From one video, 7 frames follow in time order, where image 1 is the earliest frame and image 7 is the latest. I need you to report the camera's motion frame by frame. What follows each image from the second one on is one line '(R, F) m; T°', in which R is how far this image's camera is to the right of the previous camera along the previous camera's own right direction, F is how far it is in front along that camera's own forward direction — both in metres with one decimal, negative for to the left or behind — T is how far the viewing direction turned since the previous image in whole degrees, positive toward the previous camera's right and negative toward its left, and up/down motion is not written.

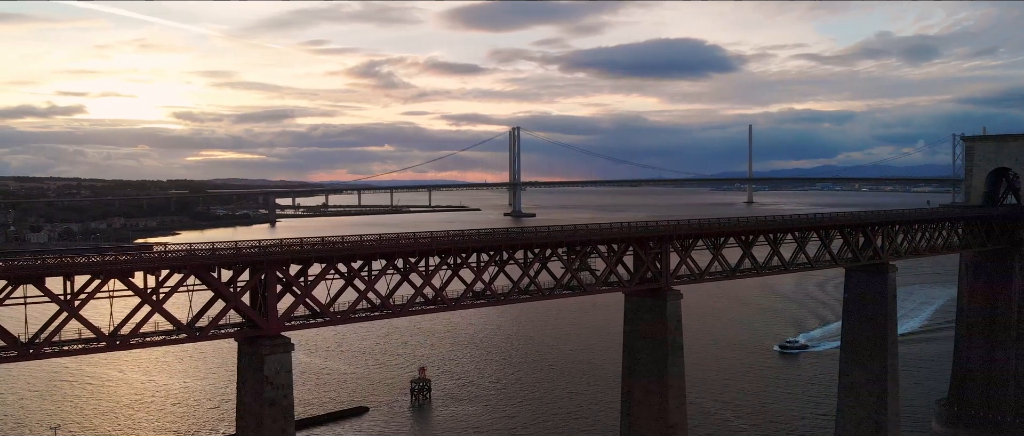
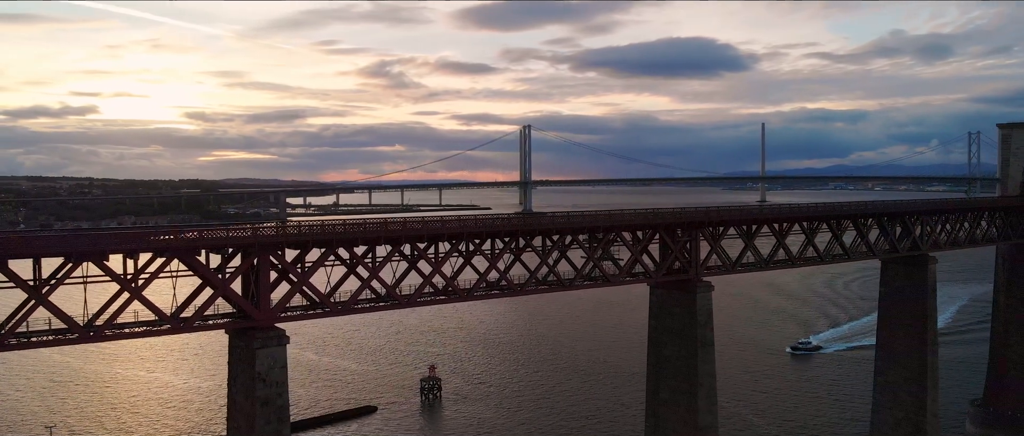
(-0.2, +1.8) m; -1°
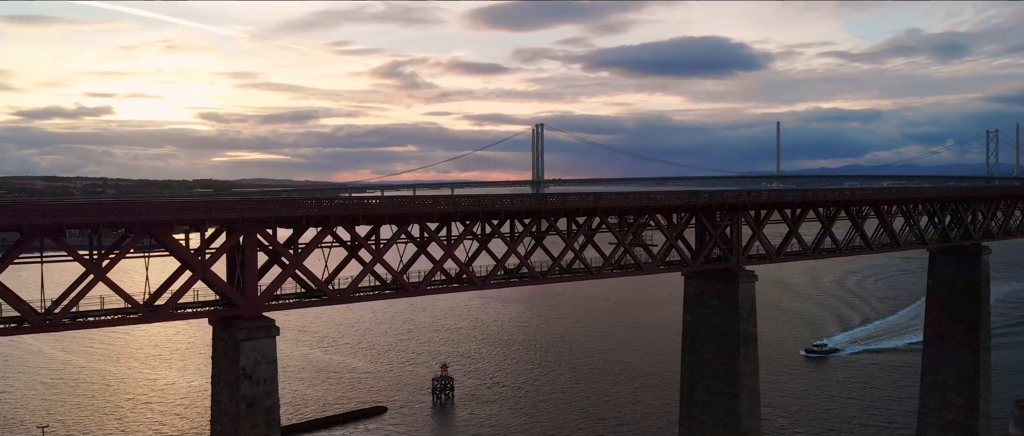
(-0.2, +2.1) m; -1°
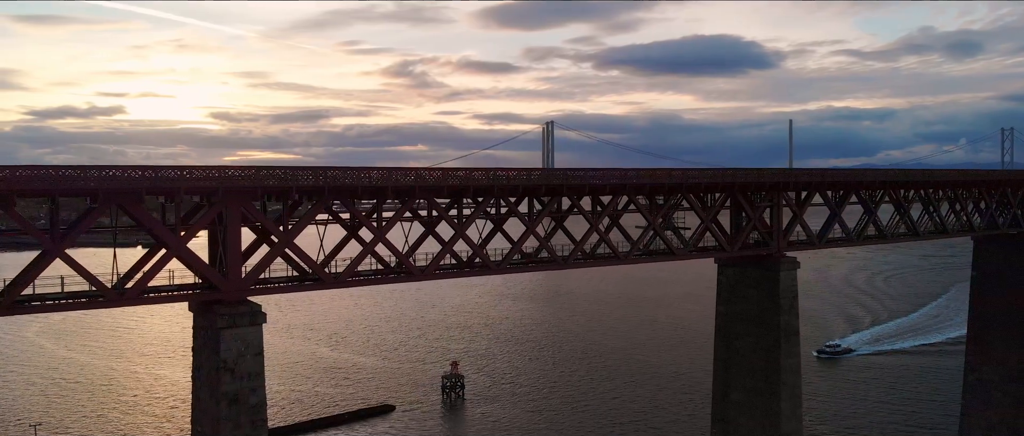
(-0.2, +1.8) m; -1°
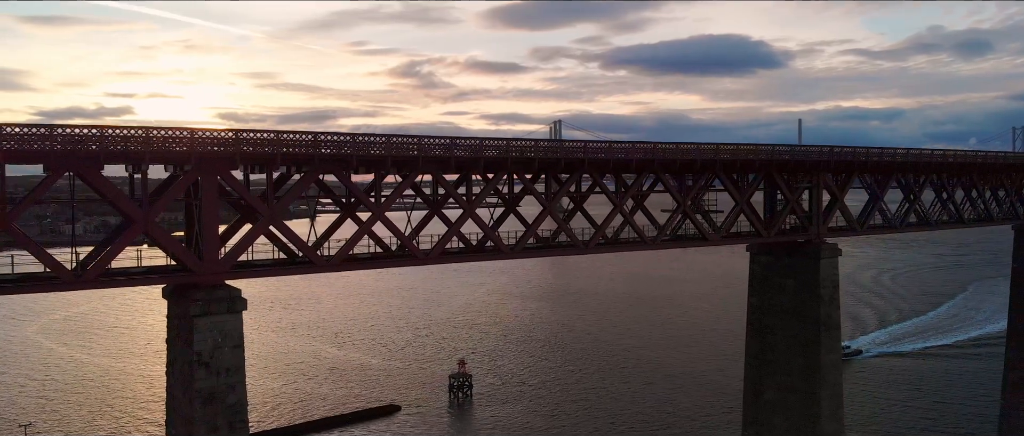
(-0.2, +1.5) m; -1°
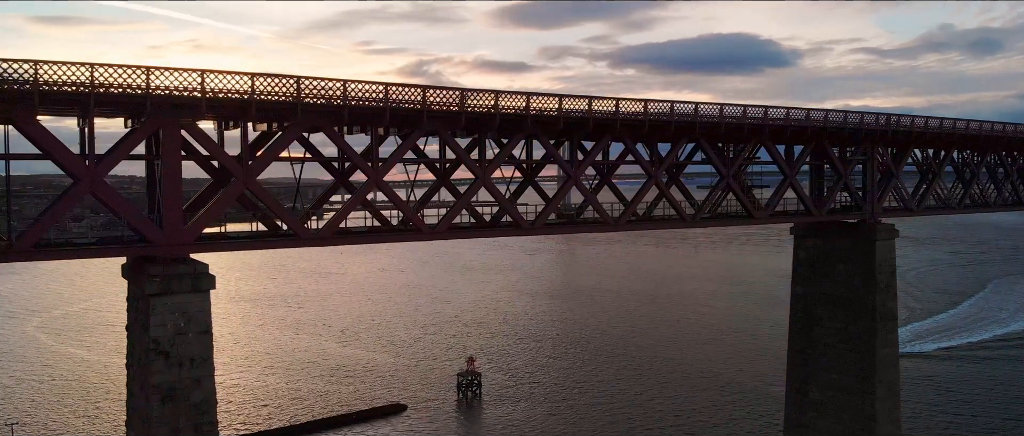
(-0.2, +1.8) m; -1°
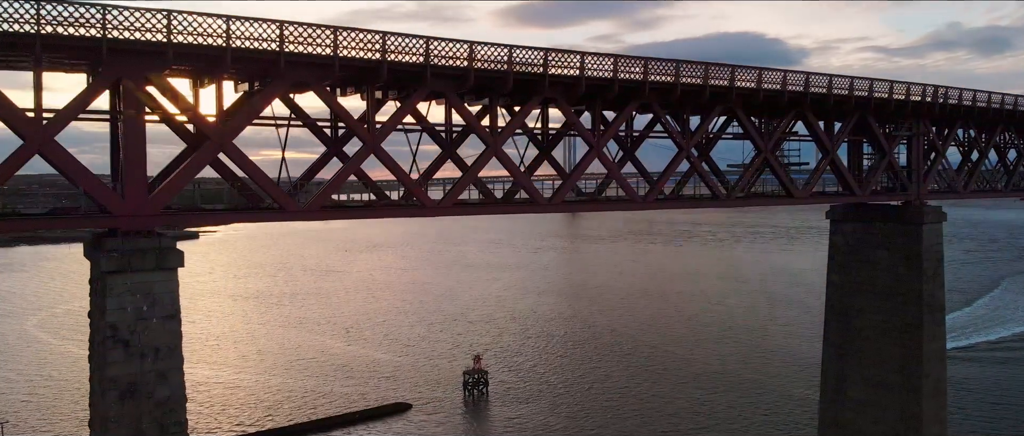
(-0.1, +1.2) m; 0°
